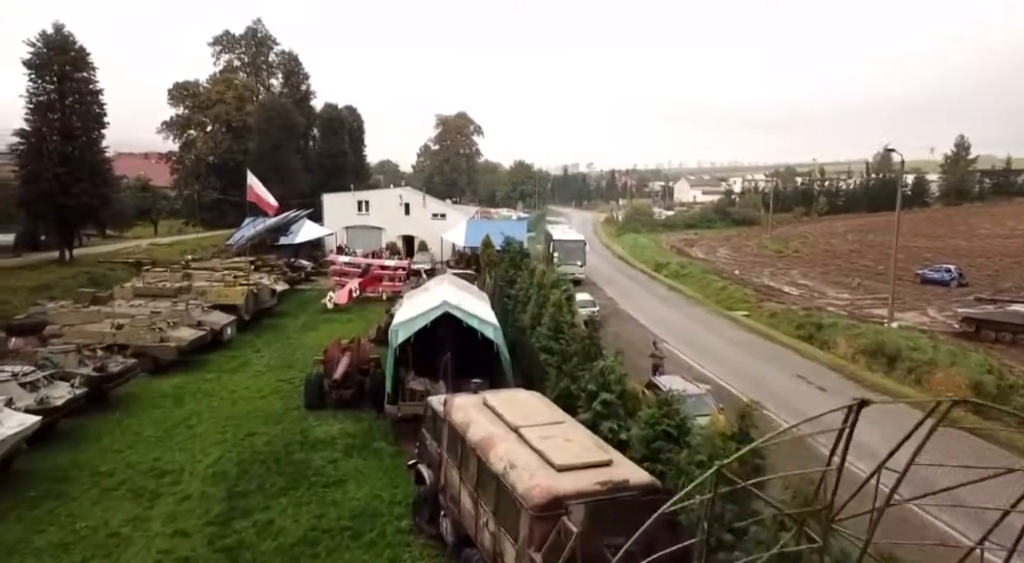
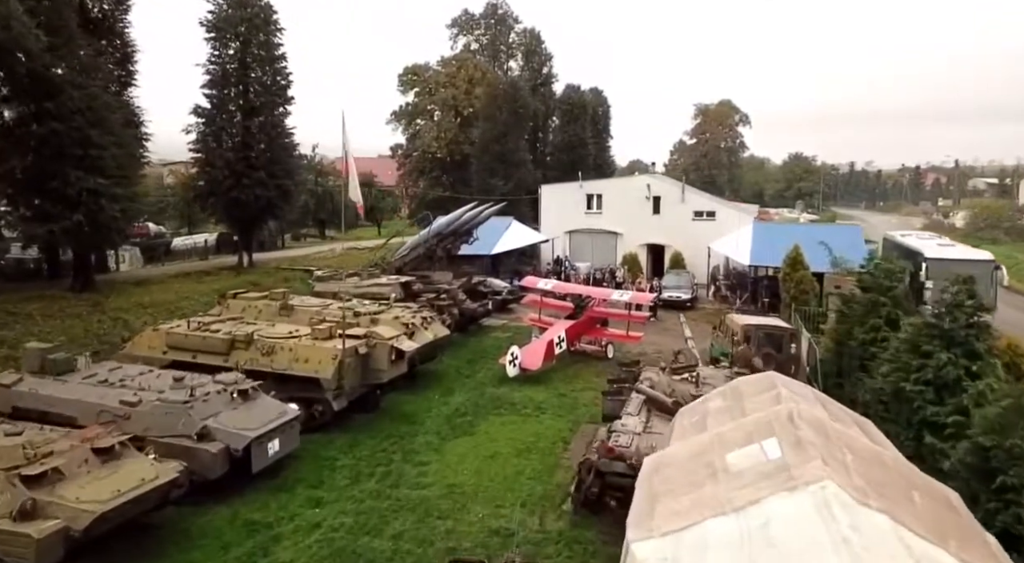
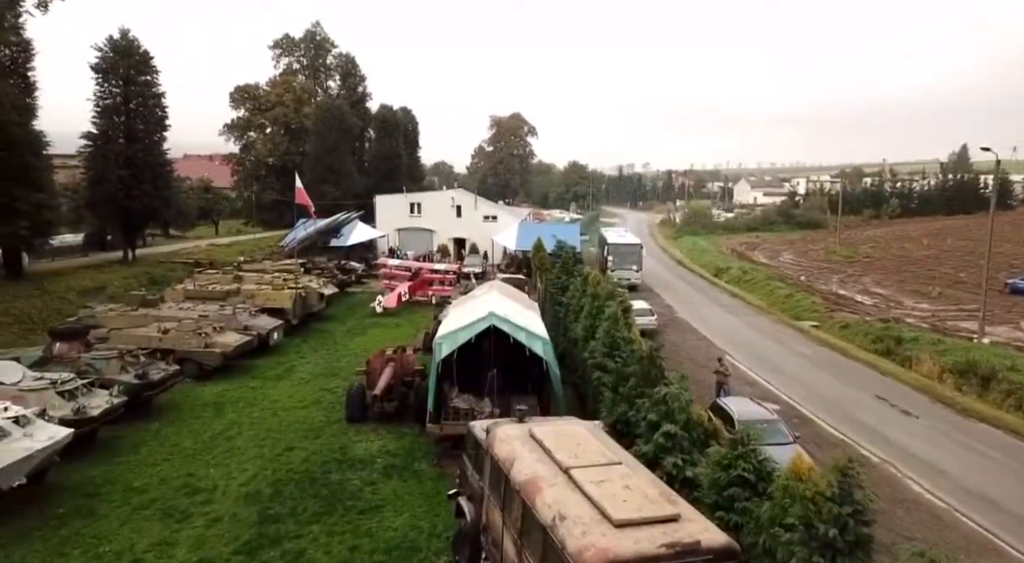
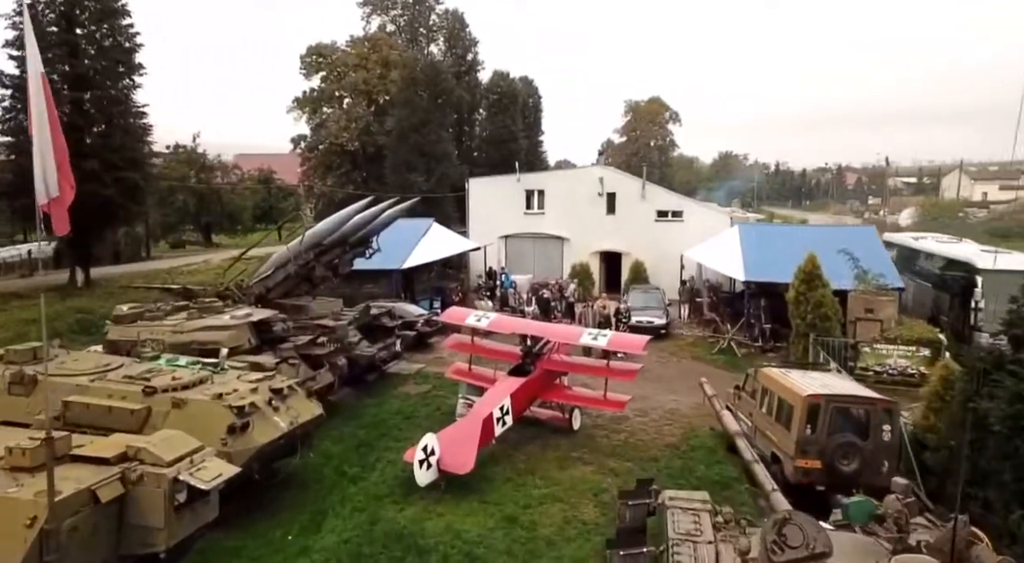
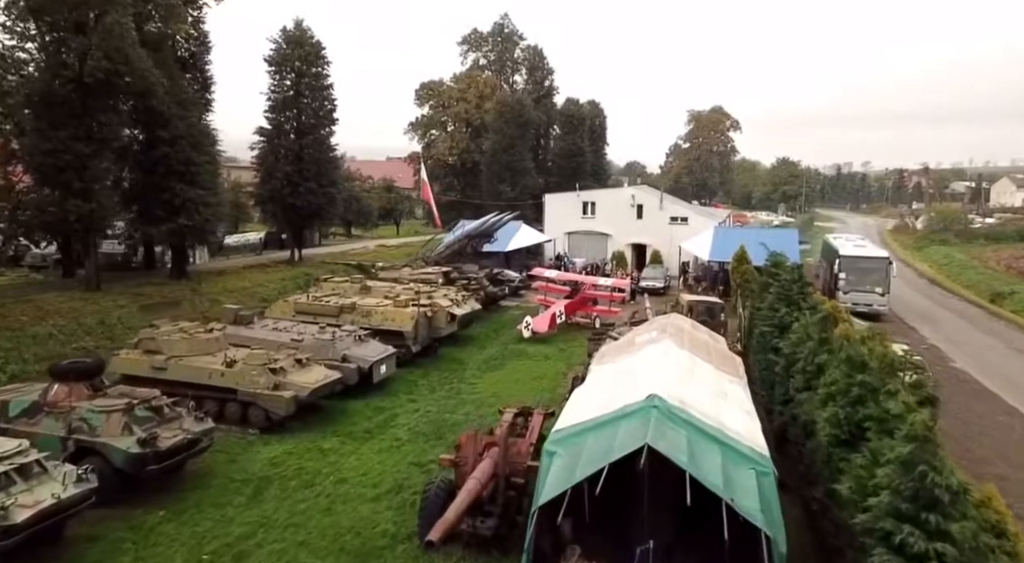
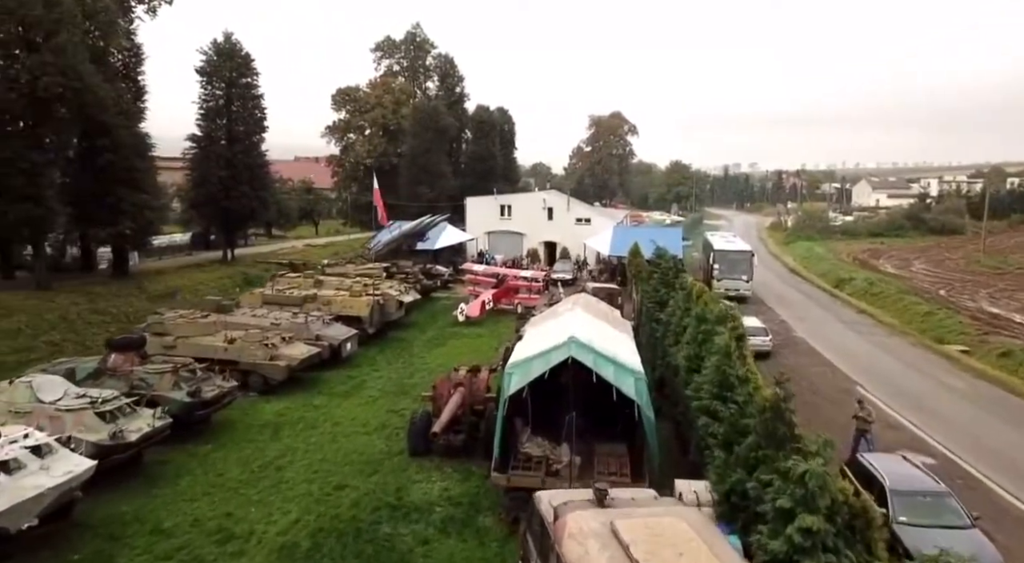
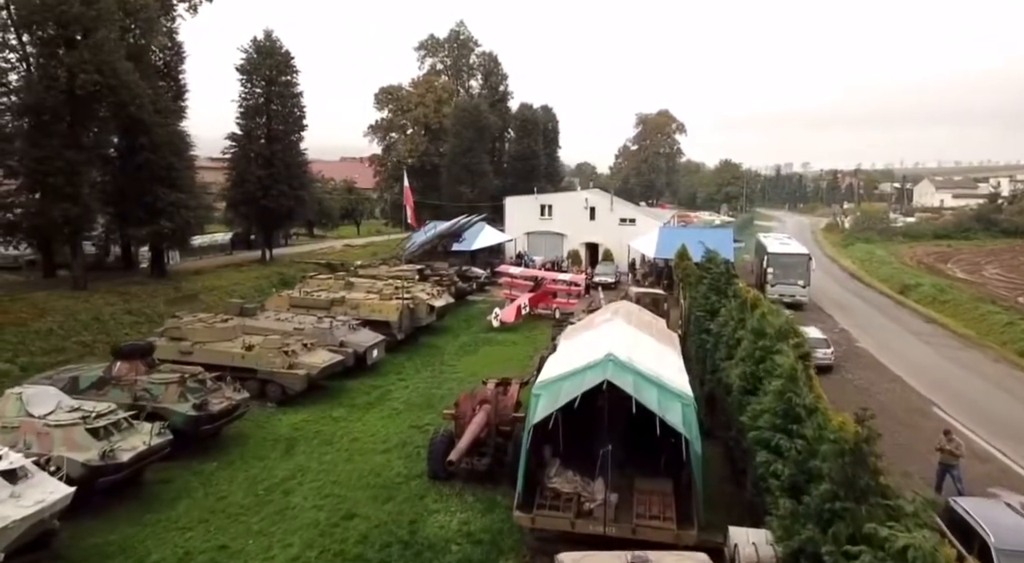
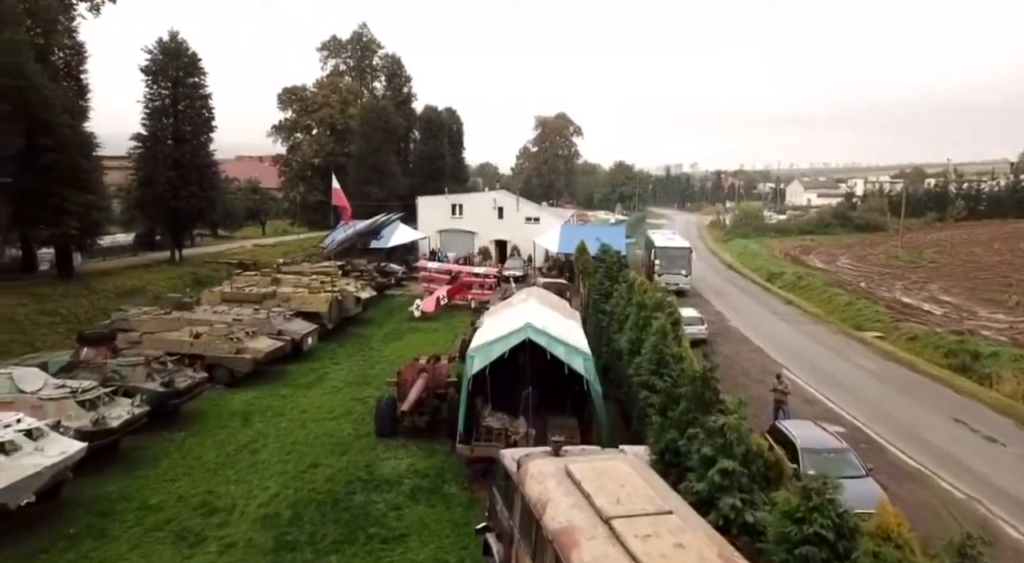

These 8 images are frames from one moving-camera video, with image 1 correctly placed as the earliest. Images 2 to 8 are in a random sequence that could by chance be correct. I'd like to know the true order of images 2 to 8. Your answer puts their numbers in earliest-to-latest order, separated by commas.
3, 8, 6, 7, 5, 2, 4
